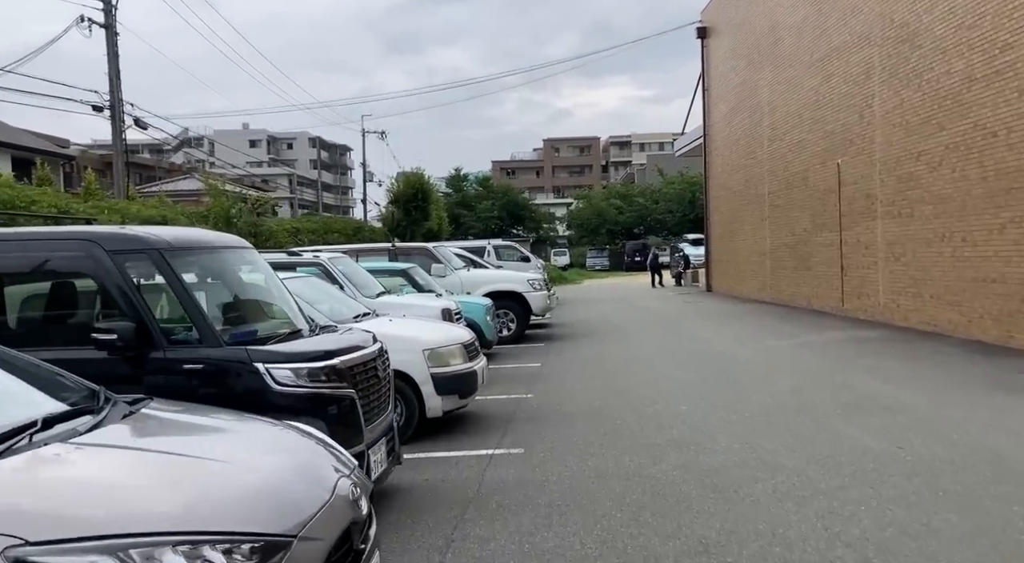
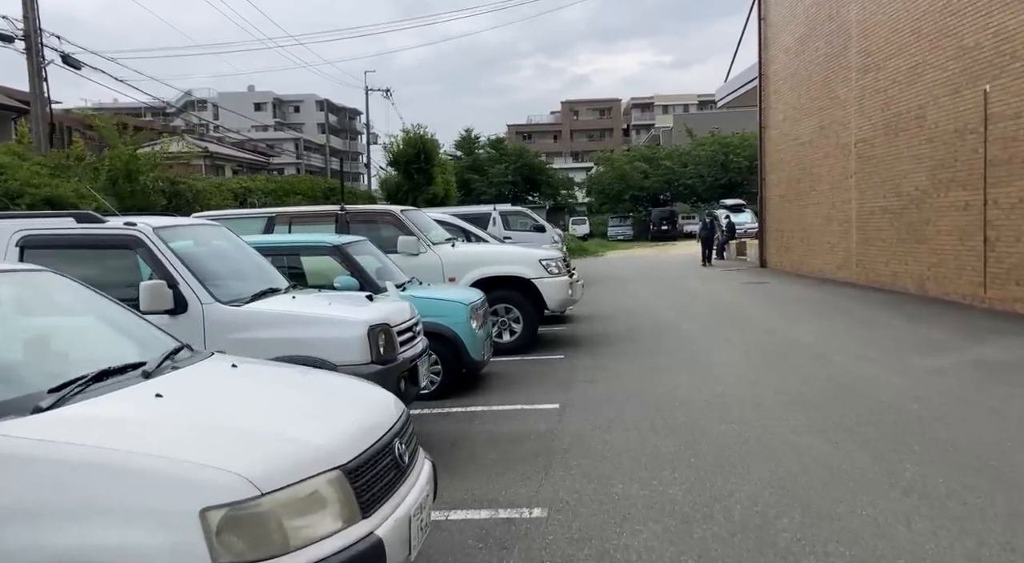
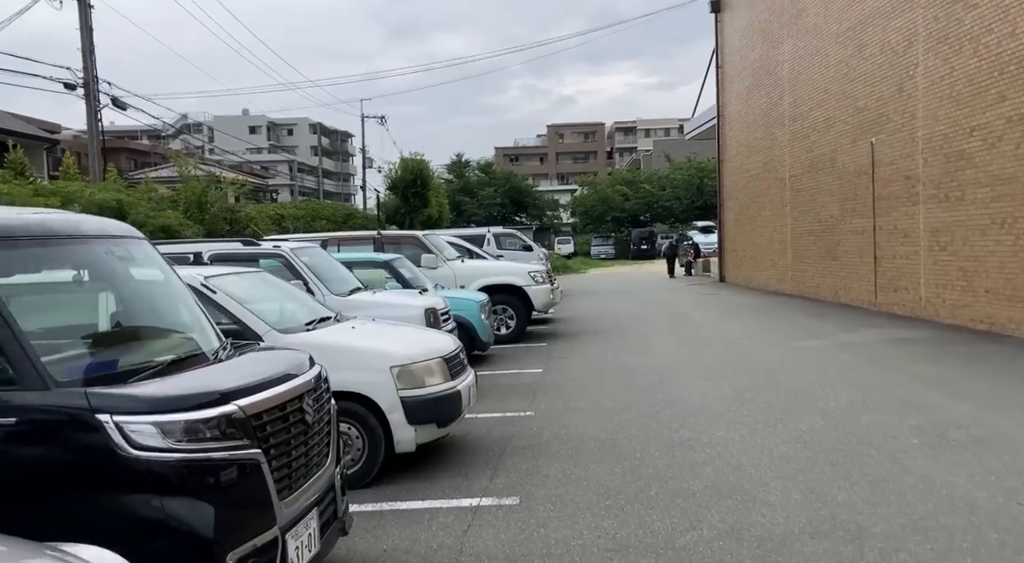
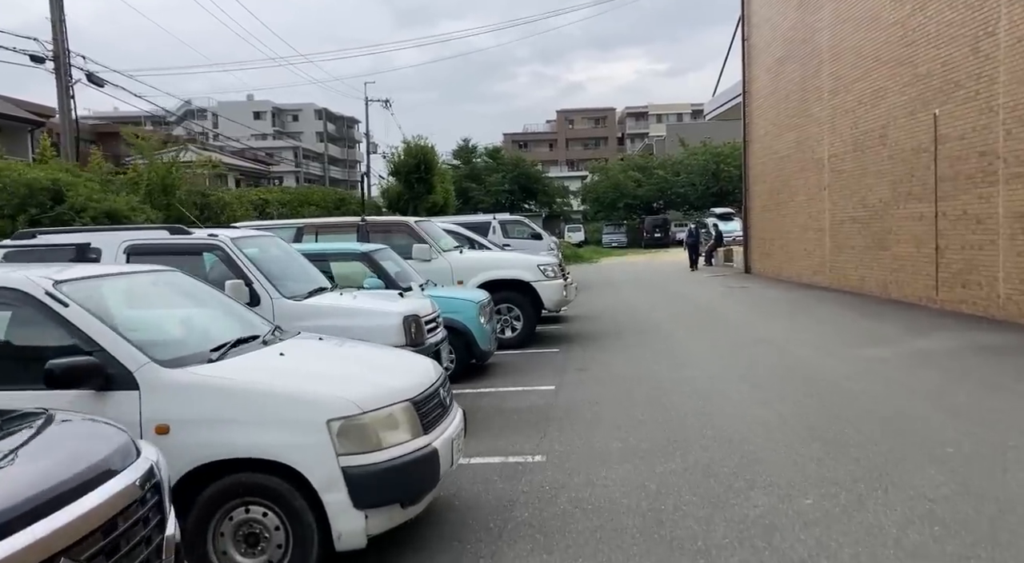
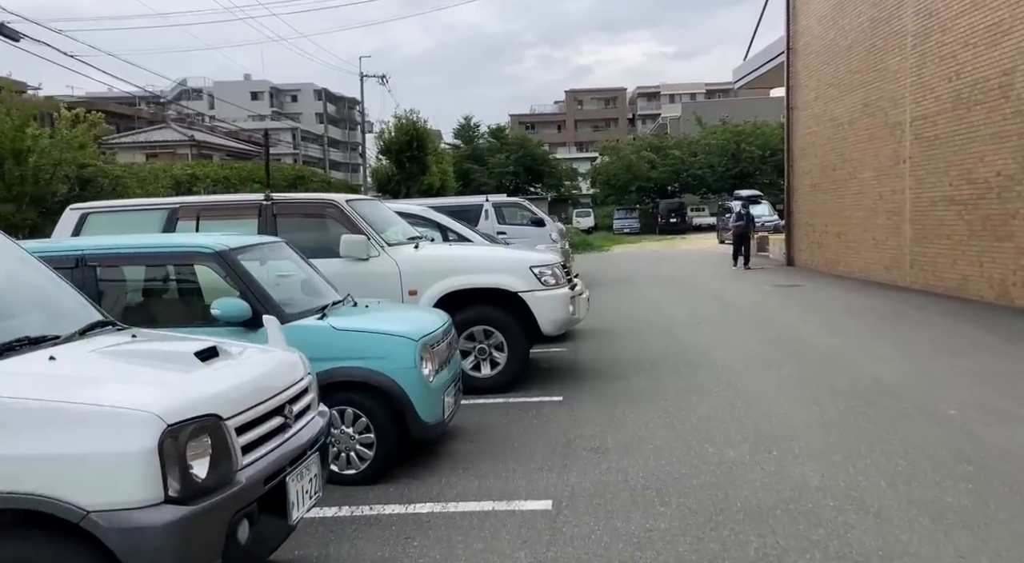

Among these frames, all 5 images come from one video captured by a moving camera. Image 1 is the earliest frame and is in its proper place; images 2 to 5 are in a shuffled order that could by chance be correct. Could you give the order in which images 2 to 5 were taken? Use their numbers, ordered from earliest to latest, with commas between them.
3, 4, 2, 5
